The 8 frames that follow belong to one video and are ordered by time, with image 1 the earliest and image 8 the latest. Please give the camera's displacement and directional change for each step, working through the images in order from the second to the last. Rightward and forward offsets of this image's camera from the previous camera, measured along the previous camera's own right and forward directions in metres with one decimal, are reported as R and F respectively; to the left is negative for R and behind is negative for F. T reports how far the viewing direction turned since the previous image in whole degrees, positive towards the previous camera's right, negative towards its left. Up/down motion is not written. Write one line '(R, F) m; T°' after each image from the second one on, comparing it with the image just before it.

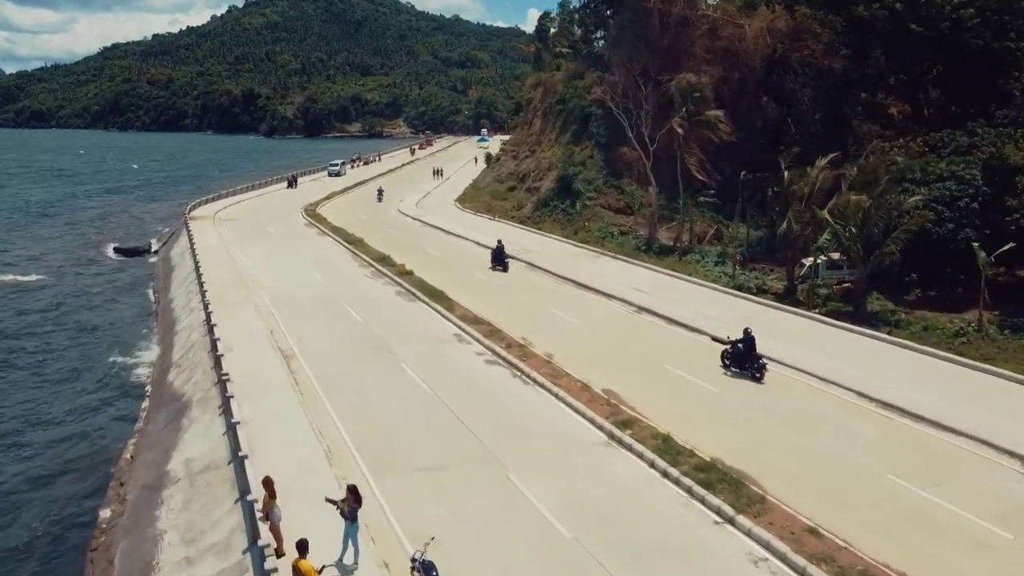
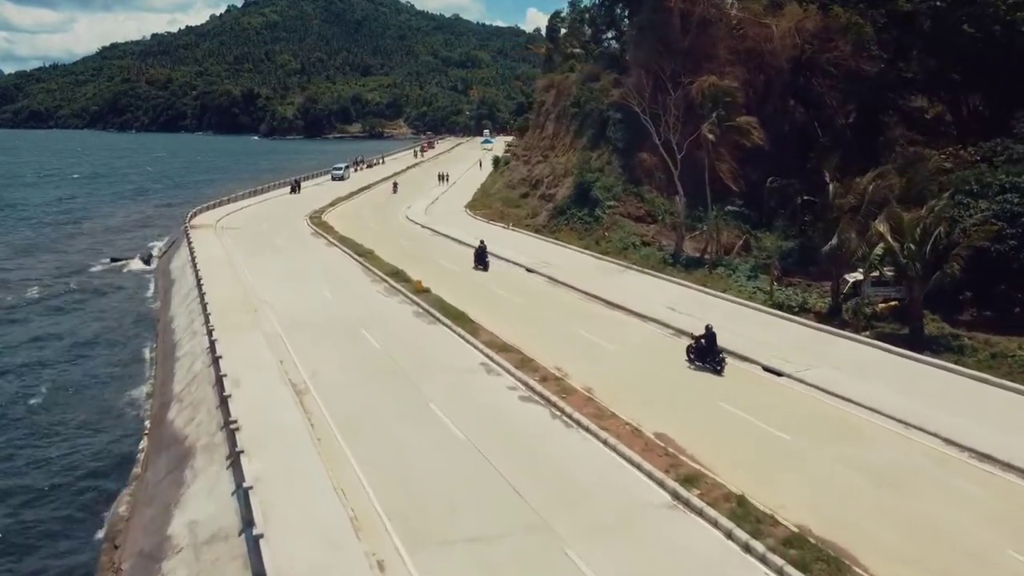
(-0.8, +2.0) m; 0°
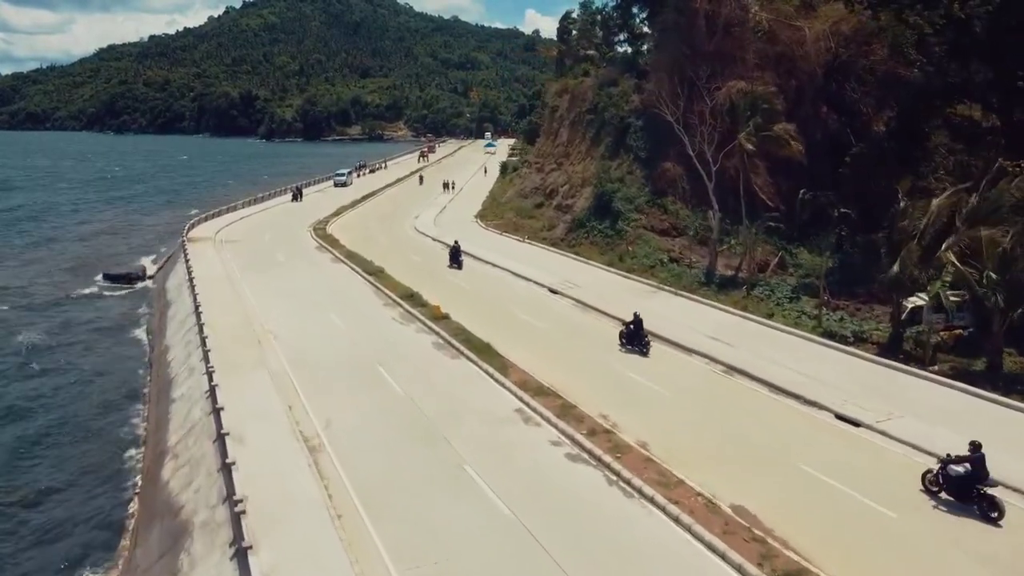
(-0.9, +2.5) m; 0°
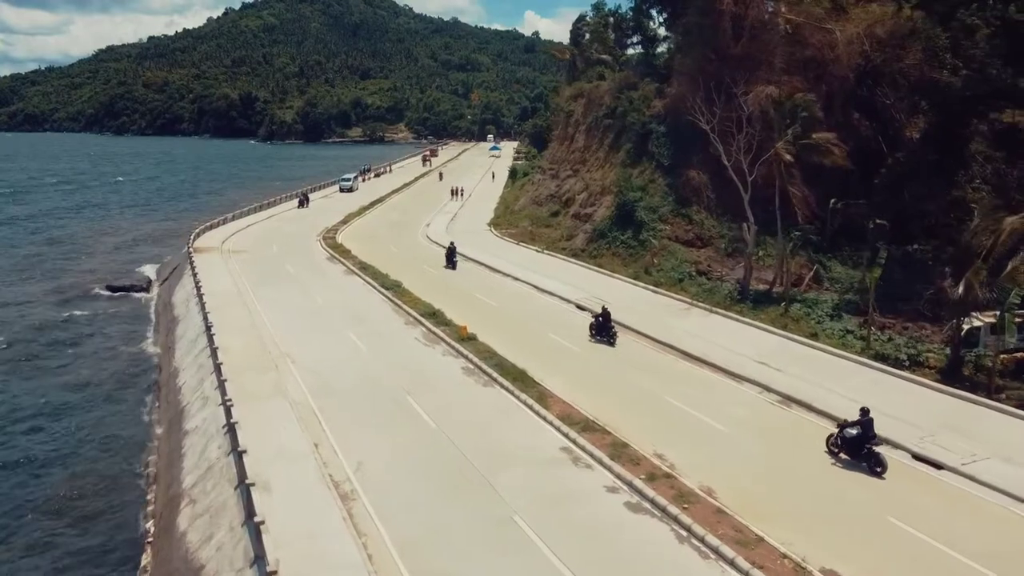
(-1.0, +1.6) m; 0°
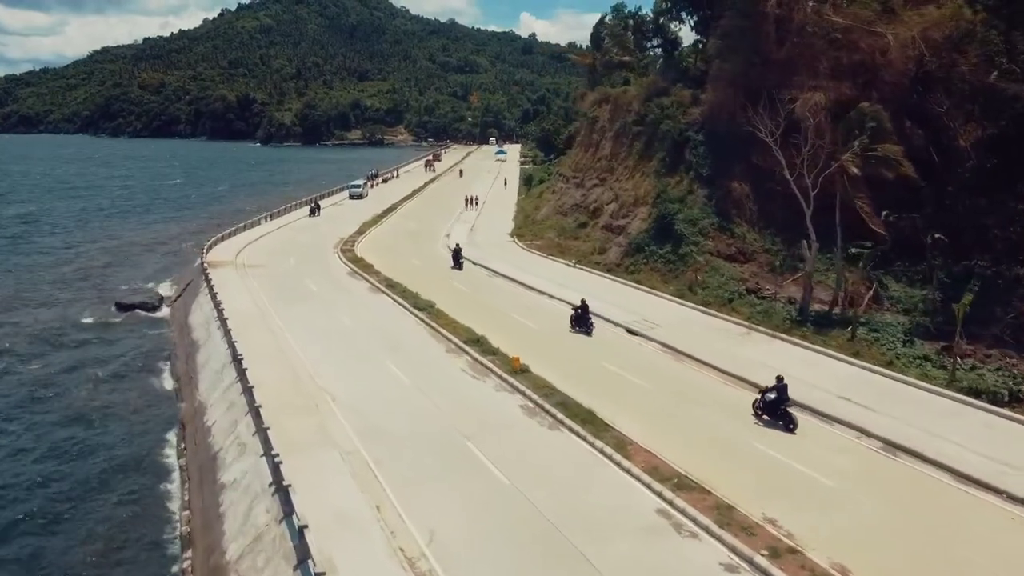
(-1.7, +2.1) m; 0°
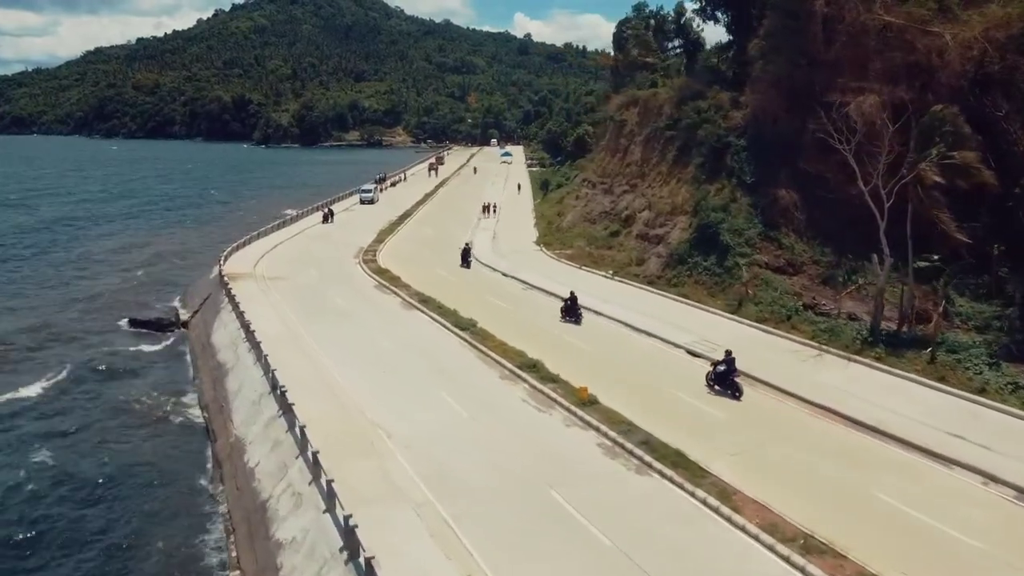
(-1.9, +2.0) m; 0°
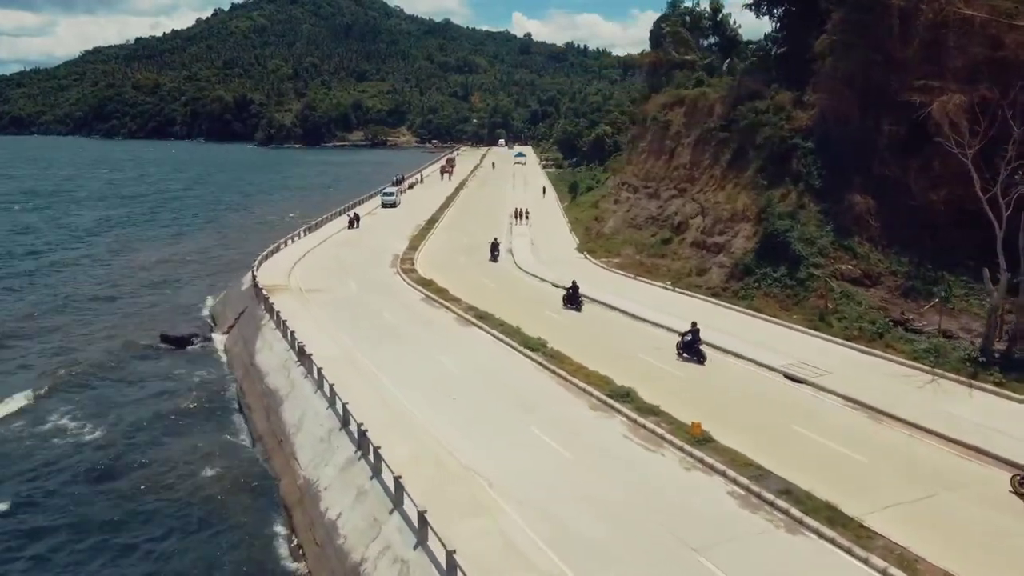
(-2.4, +2.4) m; 0°
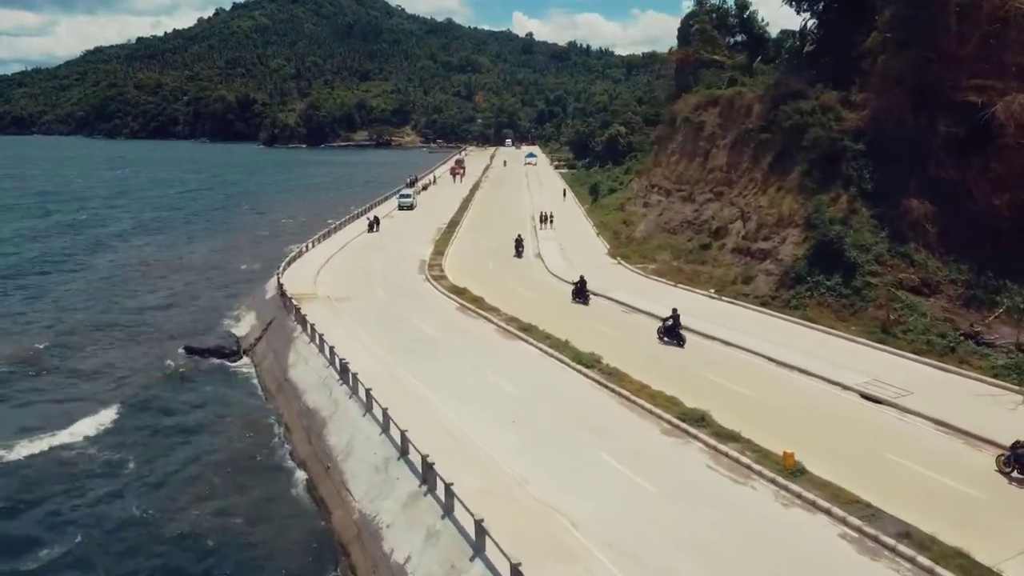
(-1.6, +1.6) m; 0°
